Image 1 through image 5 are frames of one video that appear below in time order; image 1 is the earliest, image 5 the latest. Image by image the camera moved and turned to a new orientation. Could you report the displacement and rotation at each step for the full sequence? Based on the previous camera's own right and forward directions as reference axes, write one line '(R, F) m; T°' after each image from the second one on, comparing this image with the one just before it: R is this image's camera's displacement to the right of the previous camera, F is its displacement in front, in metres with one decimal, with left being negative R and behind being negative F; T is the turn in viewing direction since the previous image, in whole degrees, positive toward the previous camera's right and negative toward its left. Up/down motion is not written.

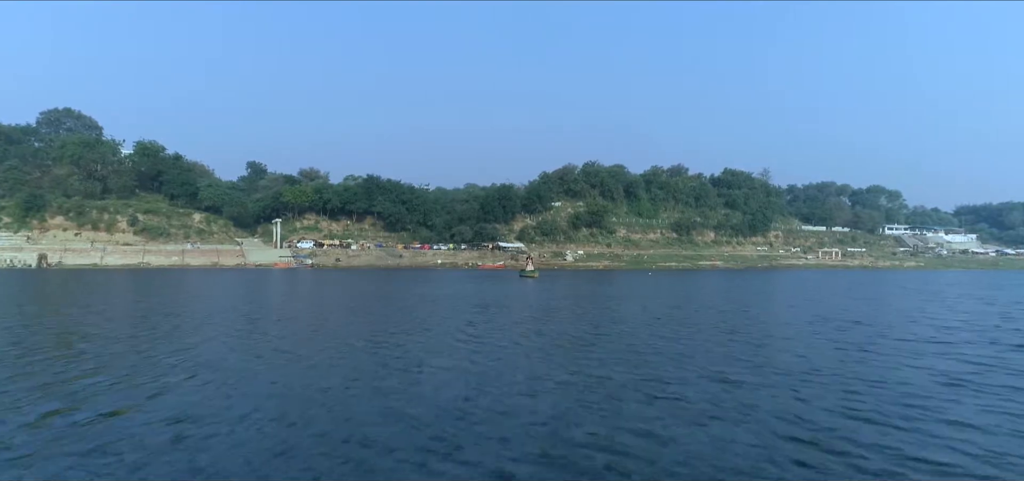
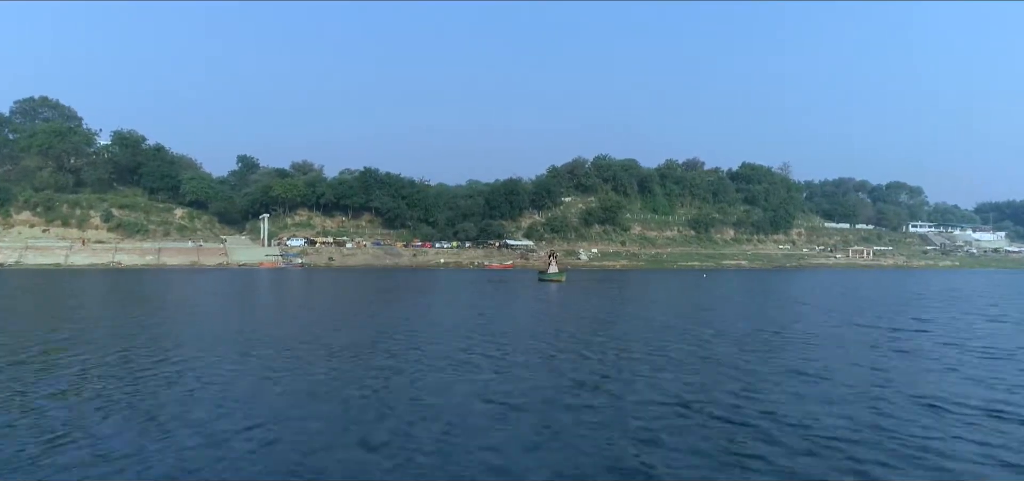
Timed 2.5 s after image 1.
(-0.6, +4.4) m; 0°
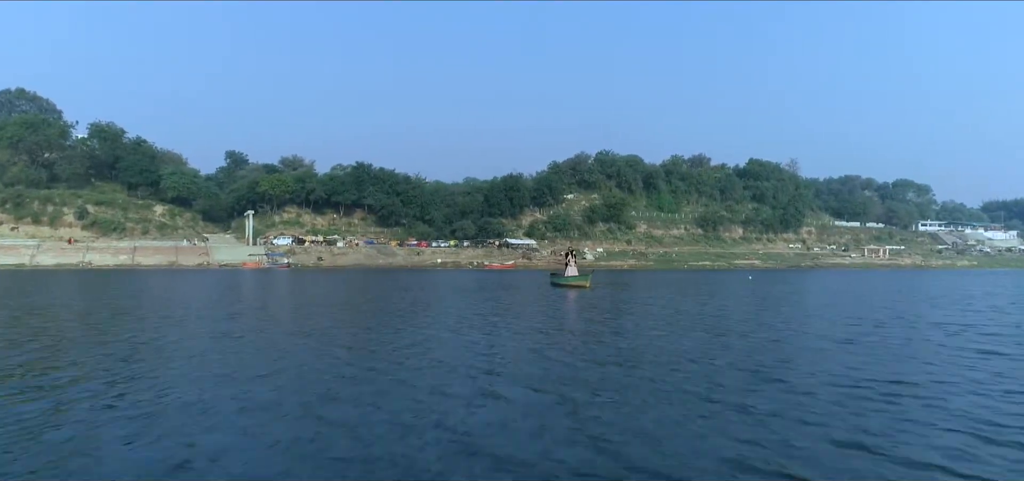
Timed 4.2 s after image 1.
(-0.4, +2.8) m; 0°
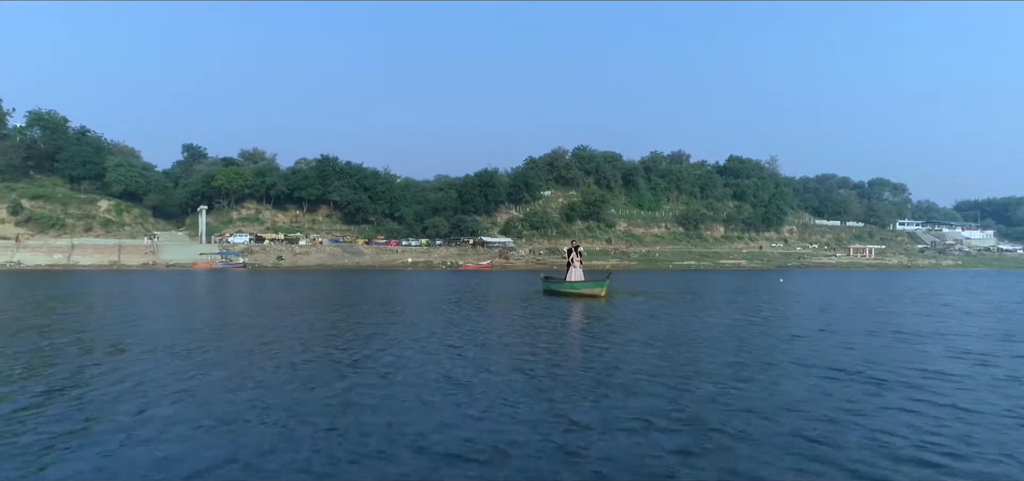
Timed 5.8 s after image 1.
(-0.3, +2.9) m; +2°
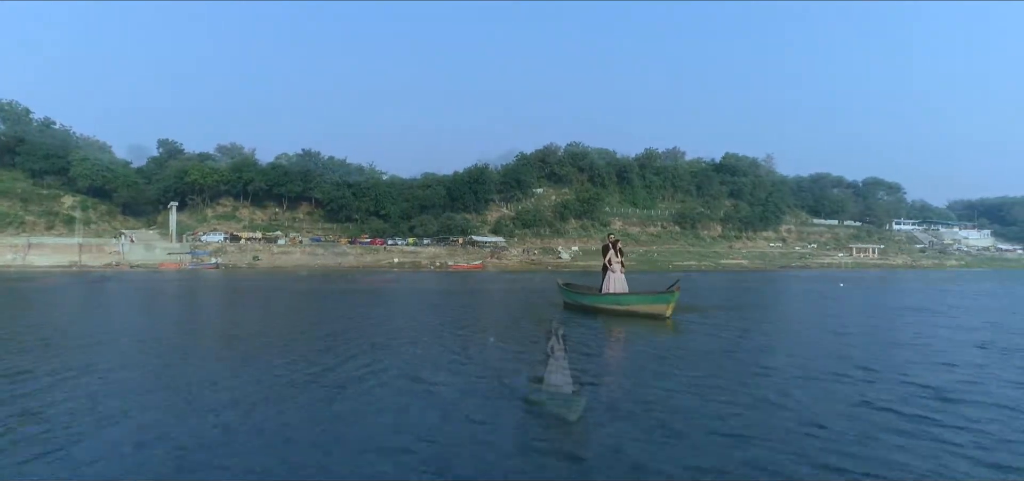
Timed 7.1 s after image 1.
(-0.3, +2.4) m; +1°
